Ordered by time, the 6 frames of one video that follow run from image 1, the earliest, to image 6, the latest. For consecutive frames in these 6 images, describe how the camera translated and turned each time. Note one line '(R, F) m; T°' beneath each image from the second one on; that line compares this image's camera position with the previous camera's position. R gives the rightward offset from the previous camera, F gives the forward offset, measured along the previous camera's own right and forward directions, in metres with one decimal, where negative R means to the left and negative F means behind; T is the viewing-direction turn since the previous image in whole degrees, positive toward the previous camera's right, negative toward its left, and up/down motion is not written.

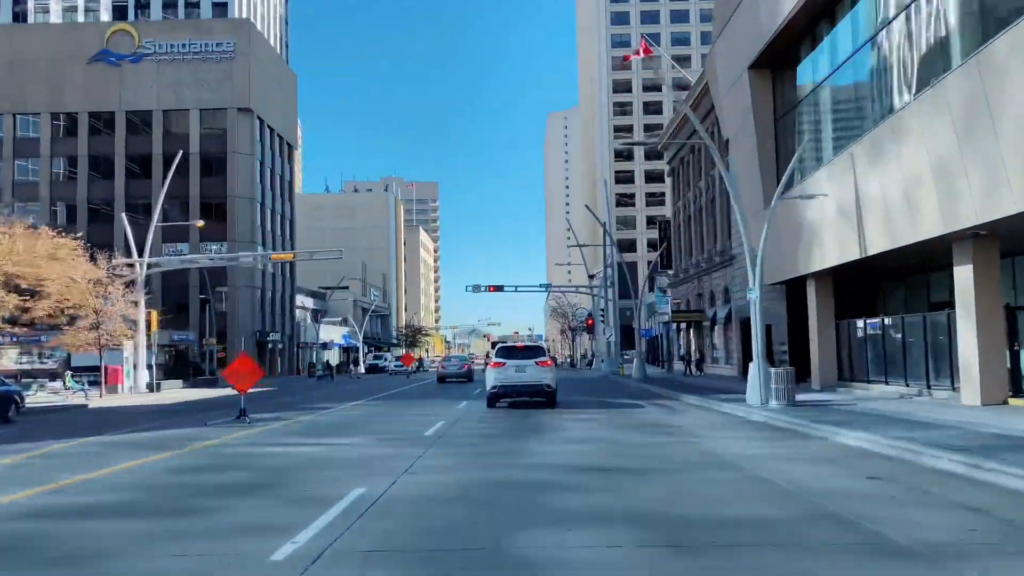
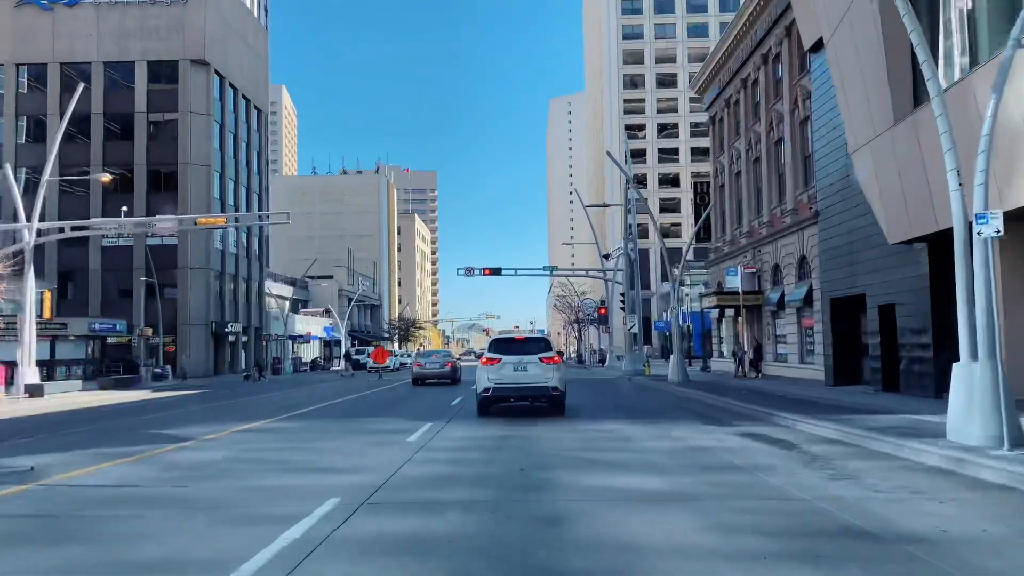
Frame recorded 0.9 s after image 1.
(+0.2, +10.1) m; 0°
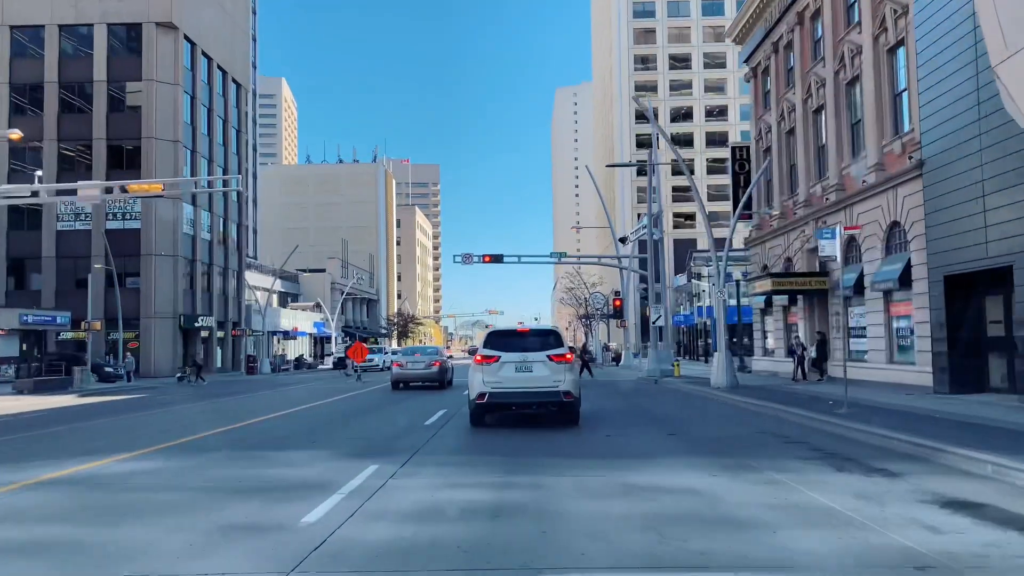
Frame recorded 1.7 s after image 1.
(+0.1, +6.4) m; 0°
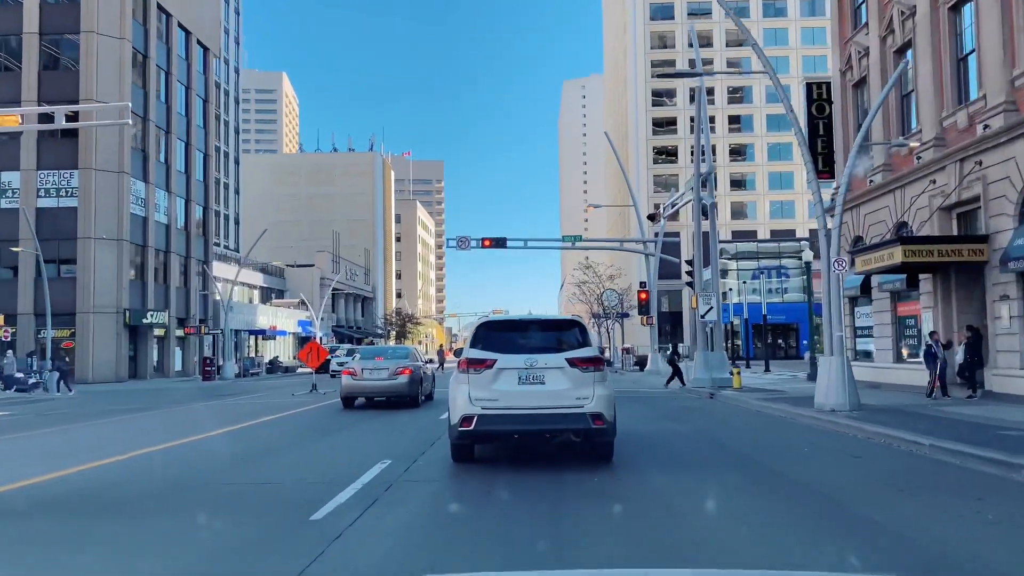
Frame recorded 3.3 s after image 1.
(+0.1, +8.3) m; 0°
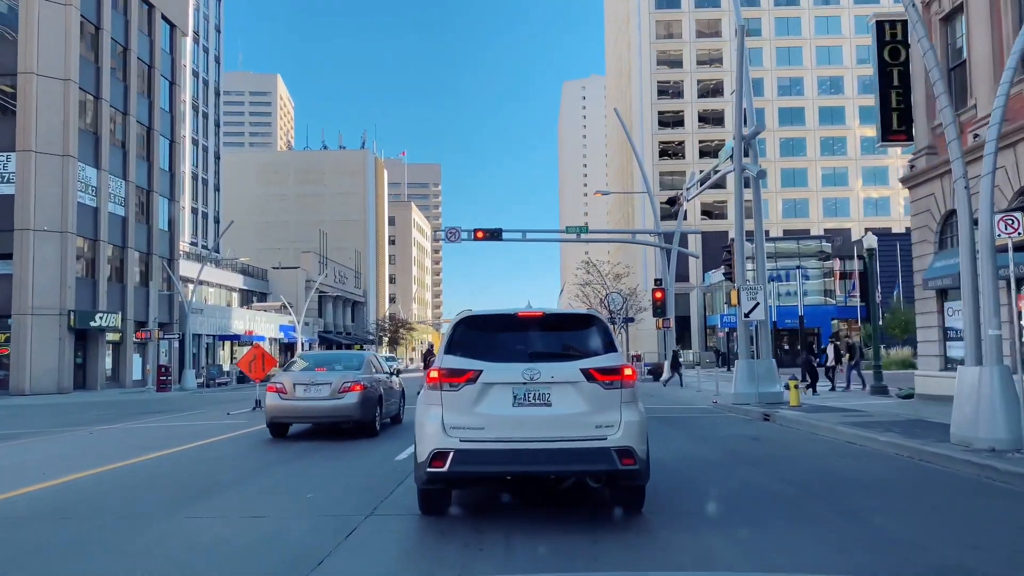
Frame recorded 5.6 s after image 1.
(+0.1, +5.4) m; 0°
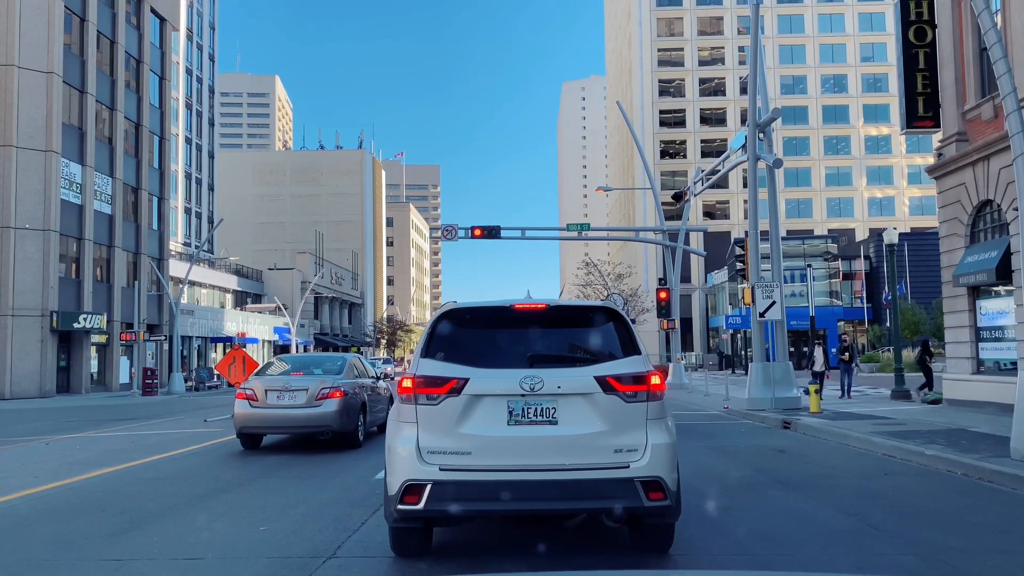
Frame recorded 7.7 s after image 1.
(0.0, +1.4) m; 0°
